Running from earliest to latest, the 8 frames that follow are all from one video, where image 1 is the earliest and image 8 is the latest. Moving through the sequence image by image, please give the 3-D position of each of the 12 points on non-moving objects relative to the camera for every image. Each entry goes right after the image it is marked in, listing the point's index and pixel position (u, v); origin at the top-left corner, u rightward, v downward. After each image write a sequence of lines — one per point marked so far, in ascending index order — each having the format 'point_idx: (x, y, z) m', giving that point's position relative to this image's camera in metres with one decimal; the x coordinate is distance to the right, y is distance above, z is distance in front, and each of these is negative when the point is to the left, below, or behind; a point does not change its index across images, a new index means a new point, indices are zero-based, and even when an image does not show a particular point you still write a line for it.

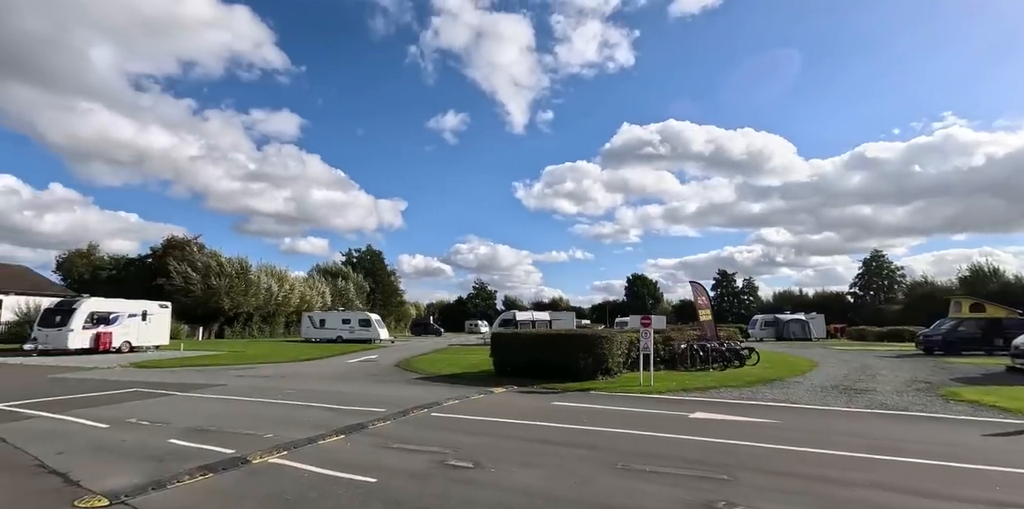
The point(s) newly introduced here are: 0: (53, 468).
0: (-5.9, -2.7, +7.1) m
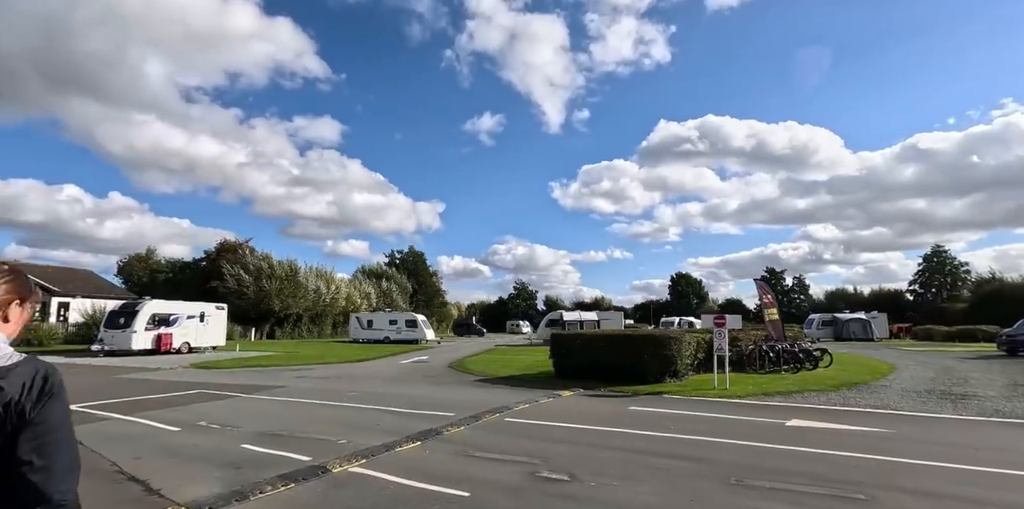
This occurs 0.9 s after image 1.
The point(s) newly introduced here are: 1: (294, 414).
0: (-4.7, -2.7, +6.8) m
1: (-4.1, -3.0, +10.5) m
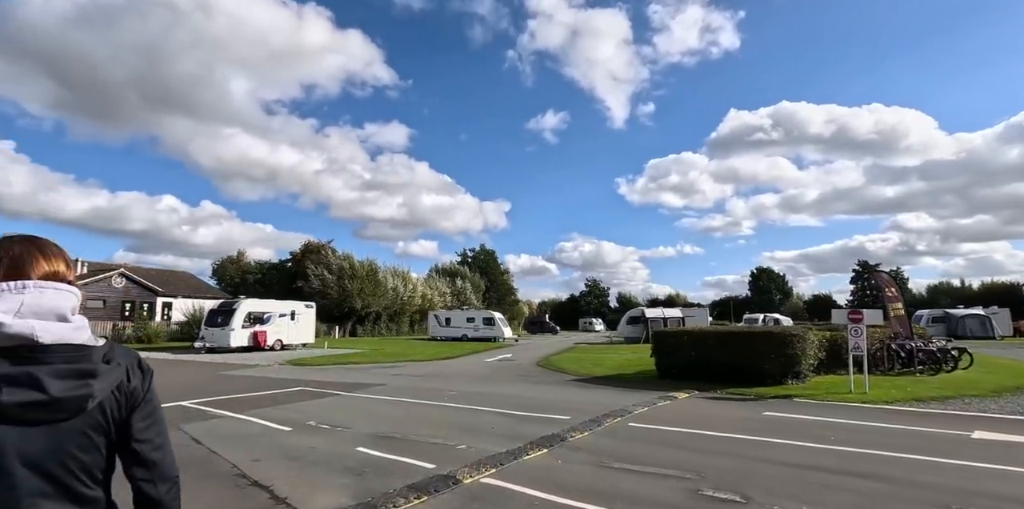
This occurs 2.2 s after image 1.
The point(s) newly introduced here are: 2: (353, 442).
0: (-3.0, -2.6, +6.4) m
1: (-2.0, -2.9, +10.0) m
2: (-2.4, -2.8, +8.2) m
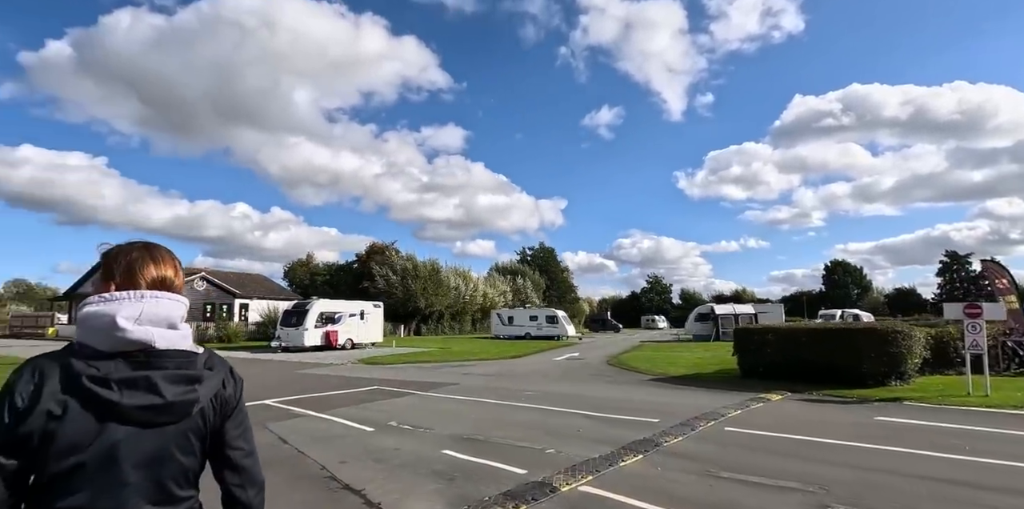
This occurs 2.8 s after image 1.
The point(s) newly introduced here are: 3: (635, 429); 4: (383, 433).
0: (-1.9, -2.6, +6.2) m
1: (-0.5, -2.8, +9.7) m
2: (-1.1, -2.7, +8.0) m
3: (+1.9, -2.7, +8.6) m
4: (-2.0, -2.8, +8.7) m
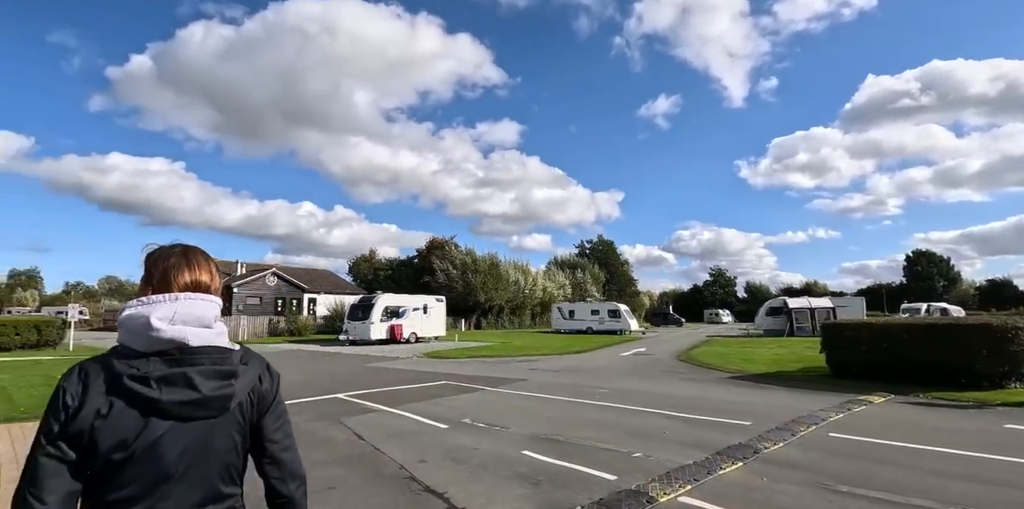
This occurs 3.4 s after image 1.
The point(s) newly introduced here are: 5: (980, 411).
0: (-0.9, -2.5, +6.0) m
1: (+0.8, -2.7, +9.3) m
2: (0.0, -2.6, +7.6) m
3: (+3.0, -2.5, +7.9) m
4: (-0.8, -2.7, +8.4) m
5: (+8.3, -2.7, +9.8) m
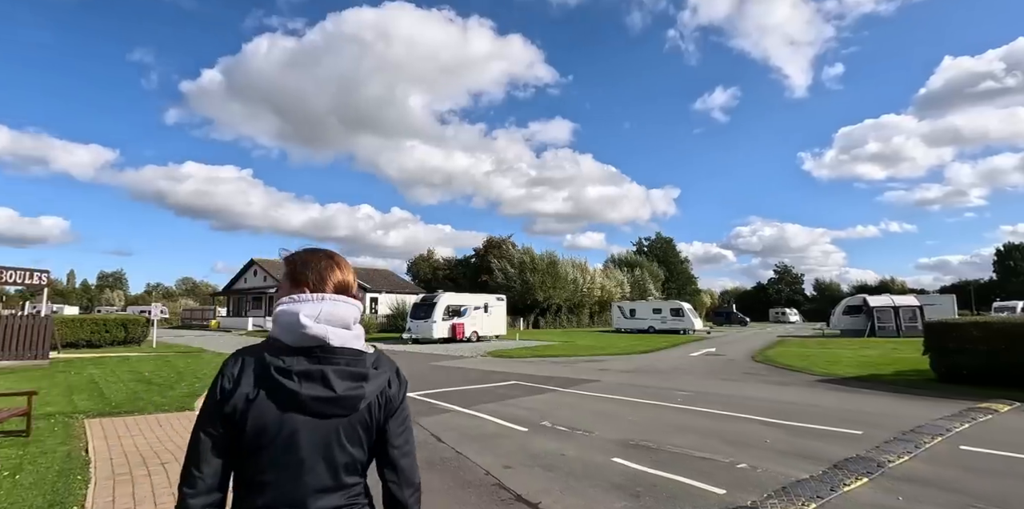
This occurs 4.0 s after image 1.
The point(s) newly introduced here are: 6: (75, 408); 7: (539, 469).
0: (+0.1, -2.4, +5.6) m
1: (+2.1, -2.6, +8.7) m
2: (+1.2, -2.5, +7.1) m
3: (+4.2, -2.4, +7.1) m
4: (+0.4, -2.6, +8.0) m
5: (+9.6, -2.6, +8.5) m
6: (-7.2, -2.5, +9.1) m
7: (+0.3, -2.5, +6.3) m
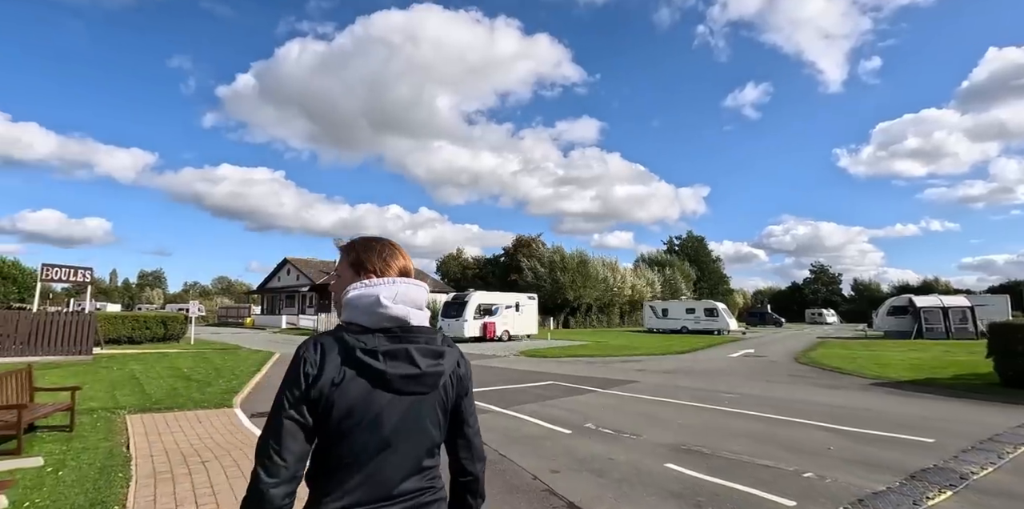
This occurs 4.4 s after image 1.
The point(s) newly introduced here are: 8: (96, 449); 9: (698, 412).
0: (+0.5, -2.3, +5.2) m
1: (+2.7, -2.5, +8.3) m
2: (+1.7, -2.4, +6.8) m
3: (+4.7, -2.3, +6.6) m
4: (+1.0, -2.5, +7.7) m
5: (+10.2, -2.5, +7.7) m
6: (-6.5, -2.4, +9.1) m
7: (+0.8, -2.4, +6.0) m
8: (-4.6, -2.2, +6.2) m
9: (+3.0, -2.5, +9.1) m
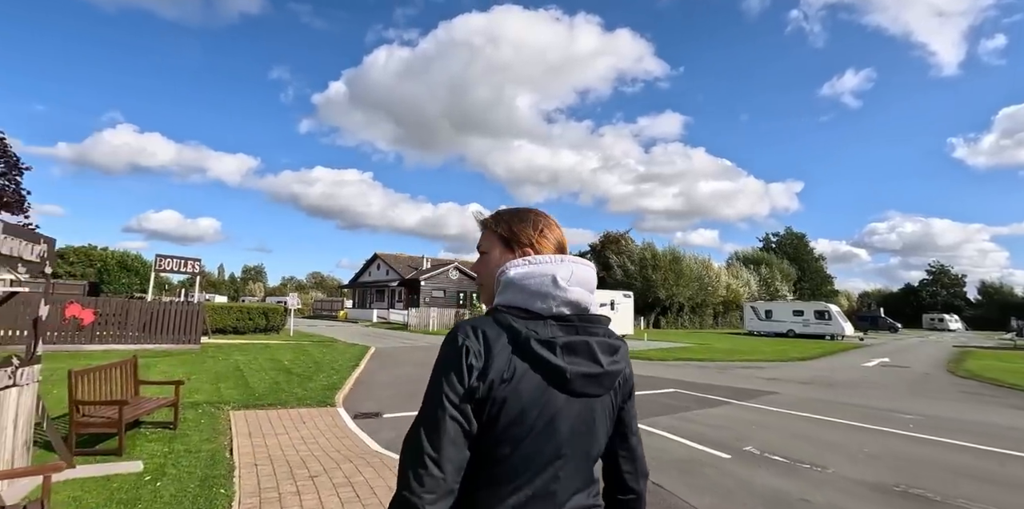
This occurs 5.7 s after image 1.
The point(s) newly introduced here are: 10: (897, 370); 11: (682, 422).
0: (+1.9, -2.1, +3.9) m
1: (+4.5, -2.3, +6.6) m
2: (+3.3, -2.3, +5.2) m
3: (+6.2, -2.2, +4.6) m
4: (+2.7, -2.3, +6.2) m
5: (+11.8, -2.4, +5.0) m
6: (-4.6, -2.2, +8.7) m
7: (+2.3, -2.2, +4.6) m
8: (-3.1, -2.0, +5.5) m
9: (+4.9, -2.4, +7.3) m
10: (+12.3, -3.7, +17.7) m
11: (+2.6, -2.5, +8.4) m
